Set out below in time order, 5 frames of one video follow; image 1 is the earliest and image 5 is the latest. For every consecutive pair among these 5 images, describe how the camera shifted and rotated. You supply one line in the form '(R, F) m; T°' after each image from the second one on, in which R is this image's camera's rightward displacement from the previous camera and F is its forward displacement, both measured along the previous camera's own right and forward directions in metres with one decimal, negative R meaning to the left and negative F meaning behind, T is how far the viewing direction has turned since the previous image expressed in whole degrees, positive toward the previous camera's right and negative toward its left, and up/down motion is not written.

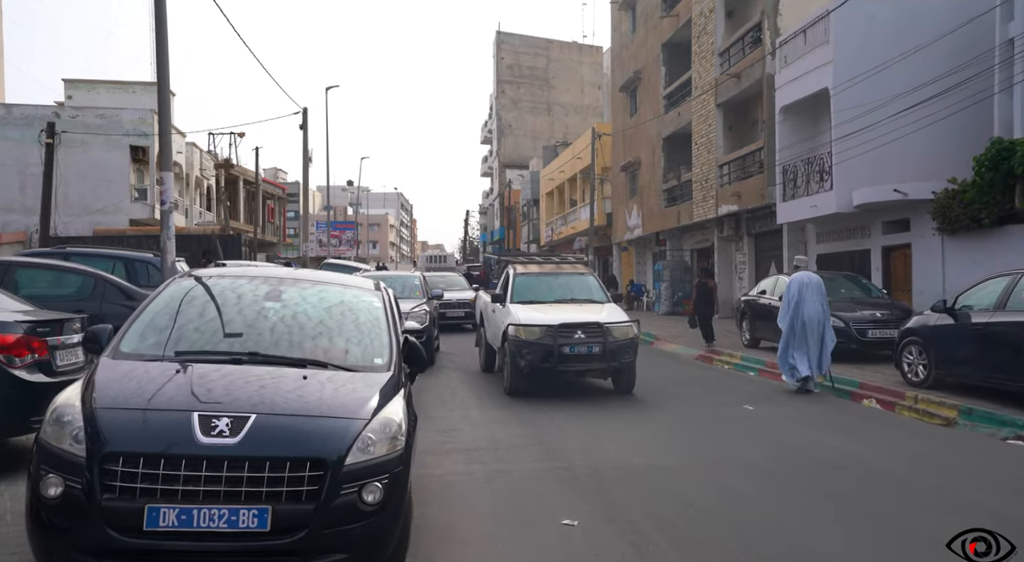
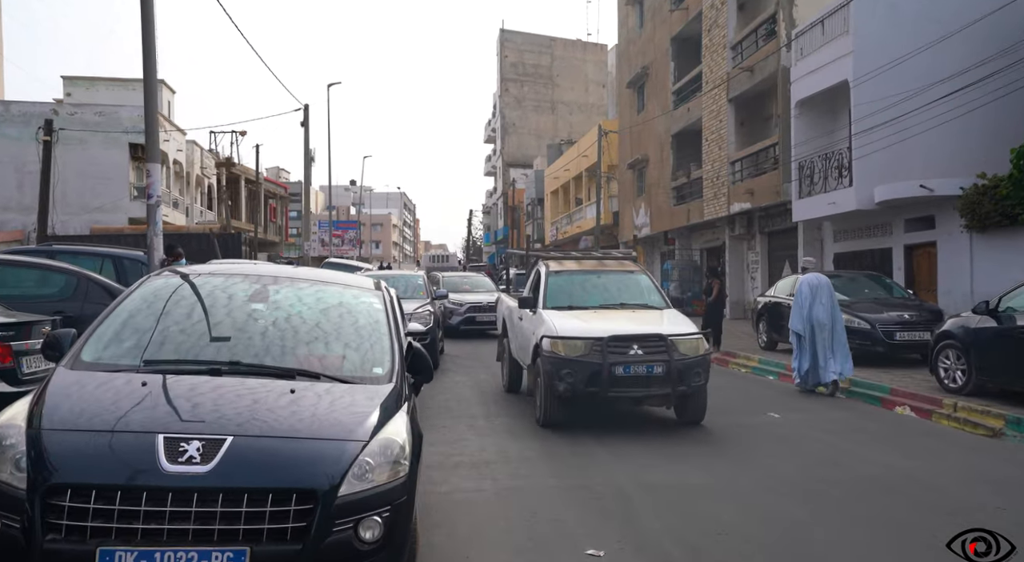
(-0.1, +0.6) m; 0°
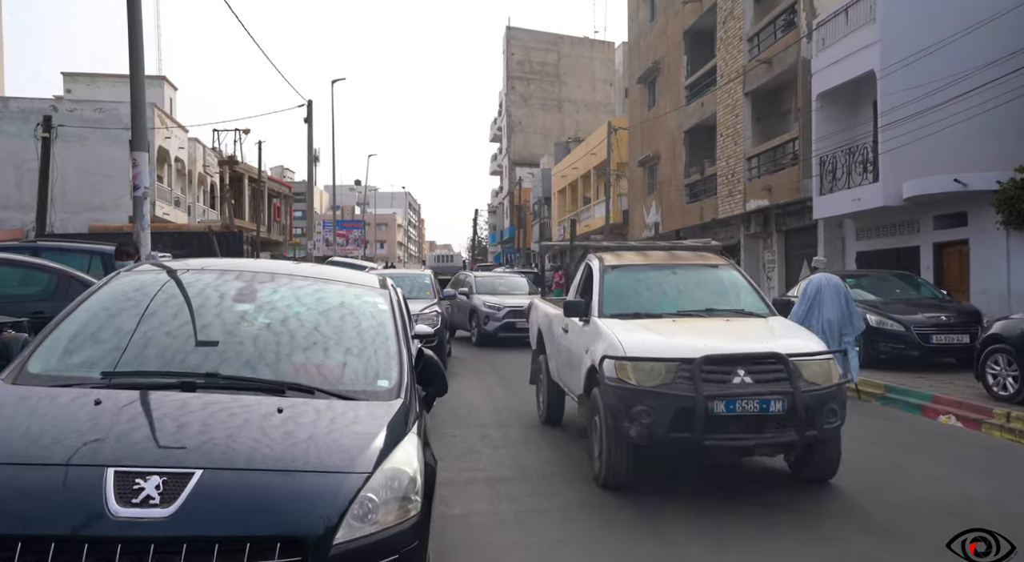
(-0.1, +0.6) m; 0°
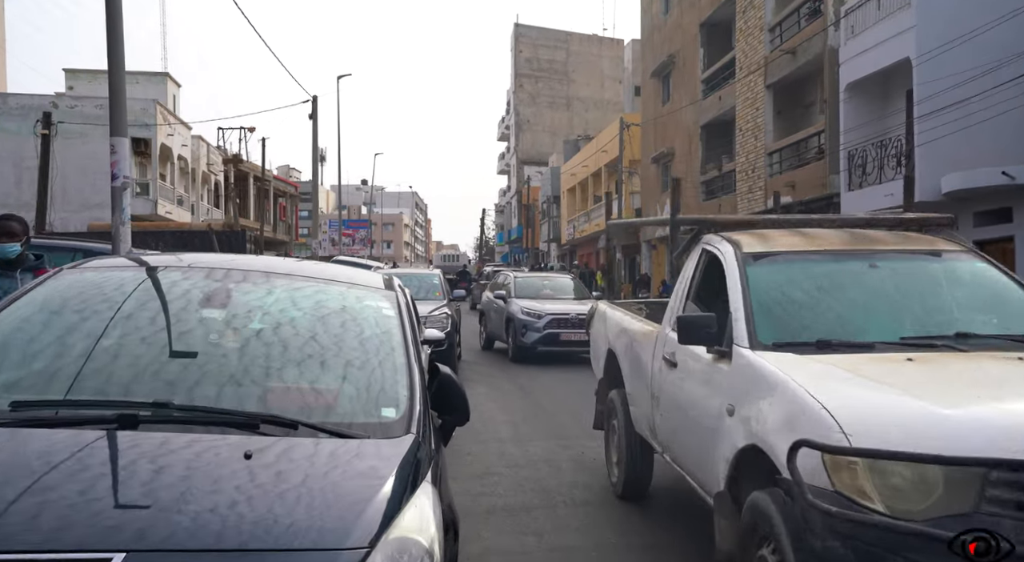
(-0.1, +0.8) m; -1°
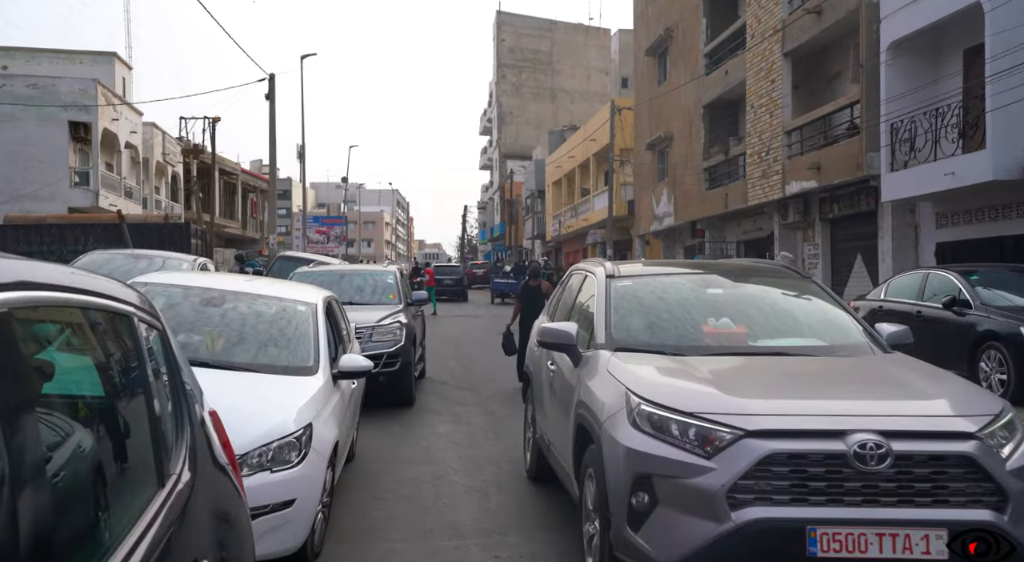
(+0.2, +2.8) m; +1°
